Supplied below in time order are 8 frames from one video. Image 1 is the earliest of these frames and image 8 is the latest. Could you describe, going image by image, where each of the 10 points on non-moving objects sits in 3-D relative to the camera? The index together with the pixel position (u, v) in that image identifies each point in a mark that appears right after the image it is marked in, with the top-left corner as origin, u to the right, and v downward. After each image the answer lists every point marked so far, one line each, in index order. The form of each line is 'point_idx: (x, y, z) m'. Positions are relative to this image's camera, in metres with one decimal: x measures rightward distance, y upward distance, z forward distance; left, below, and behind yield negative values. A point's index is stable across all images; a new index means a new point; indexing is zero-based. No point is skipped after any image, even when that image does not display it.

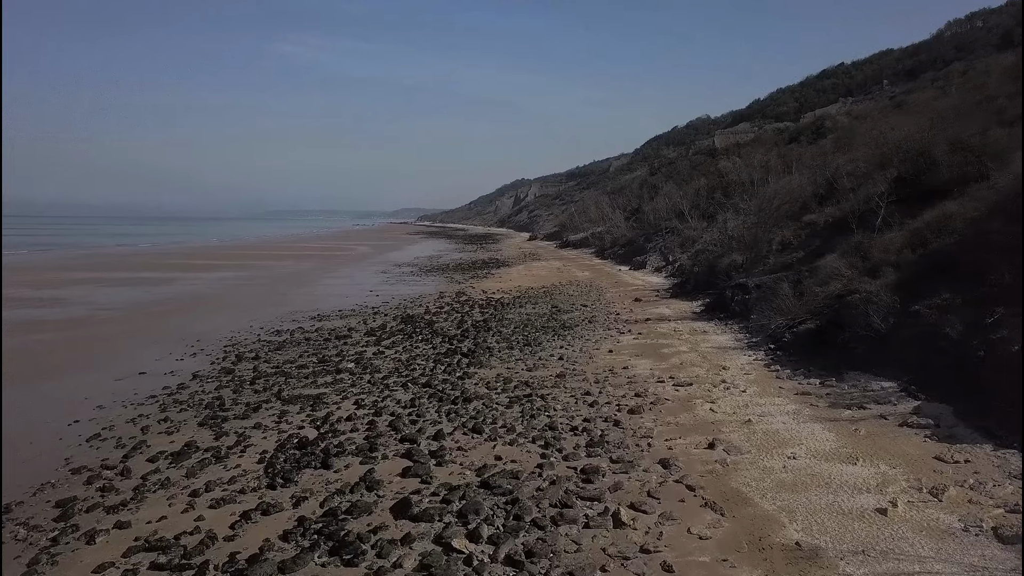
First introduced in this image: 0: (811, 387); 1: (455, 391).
0: (+3.2, -1.1, +8.4) m
1: (-0.7, -1.2, +9.2) m
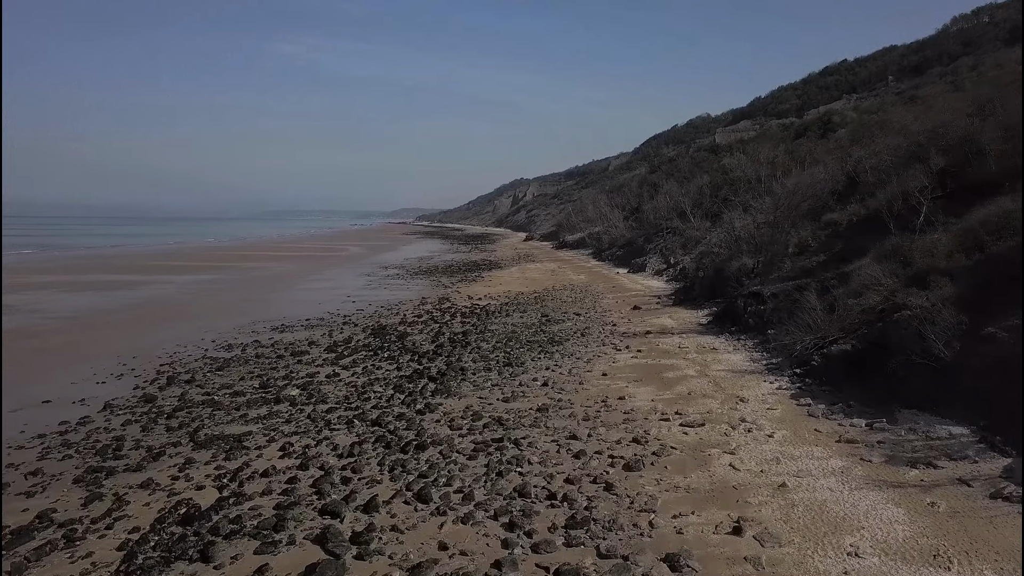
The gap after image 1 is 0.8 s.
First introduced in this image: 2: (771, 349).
0: (+2.9, -1.2, +6.6) m
1: (-1.0, -1.4, +7.4) m
2: (+3.4, -0.8, +10.0) m
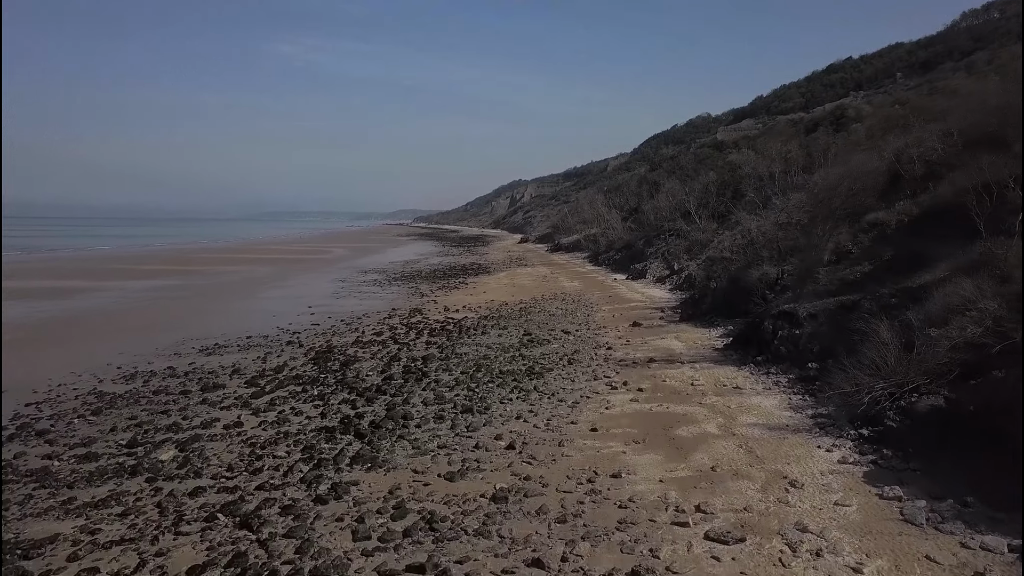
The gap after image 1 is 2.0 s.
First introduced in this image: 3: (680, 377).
0: (+2.5, -1.4, +4.0) m
1: (-1.4, -1.6, +4.8) m
2: (+3.0, -1.0, +7.5) m
3: (+2.0, -1.1, +9.3) m
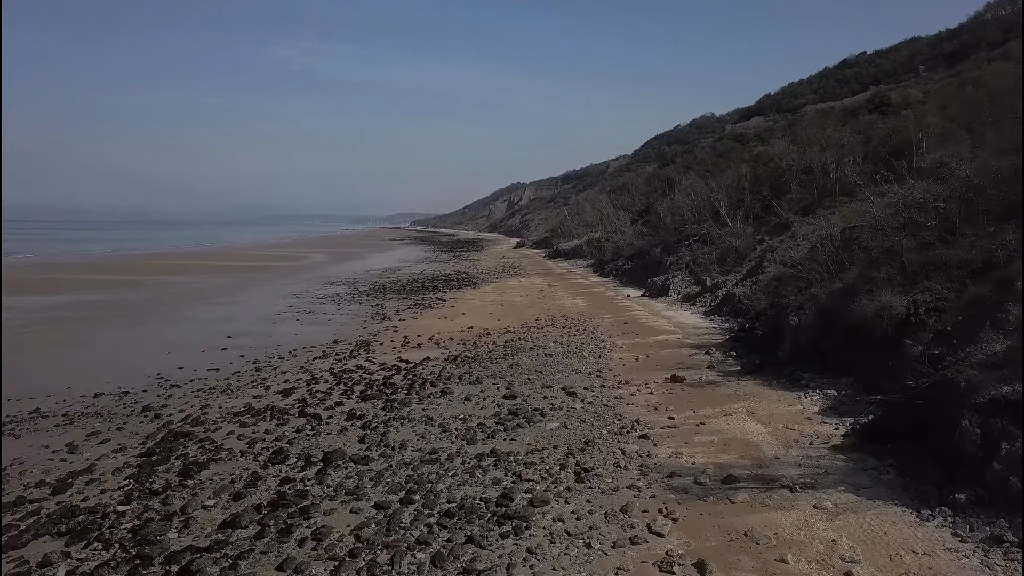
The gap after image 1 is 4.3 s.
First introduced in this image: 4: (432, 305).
0: (+2.2, -1.8, -0.7) m
1: (-1.7, -2.0, +0.1) m
2: (+2.7, -1.4, +2.7) m
3: (+1.7, -1.5, +4.5) m
4: (-2.0, -0.4, +19.6) m
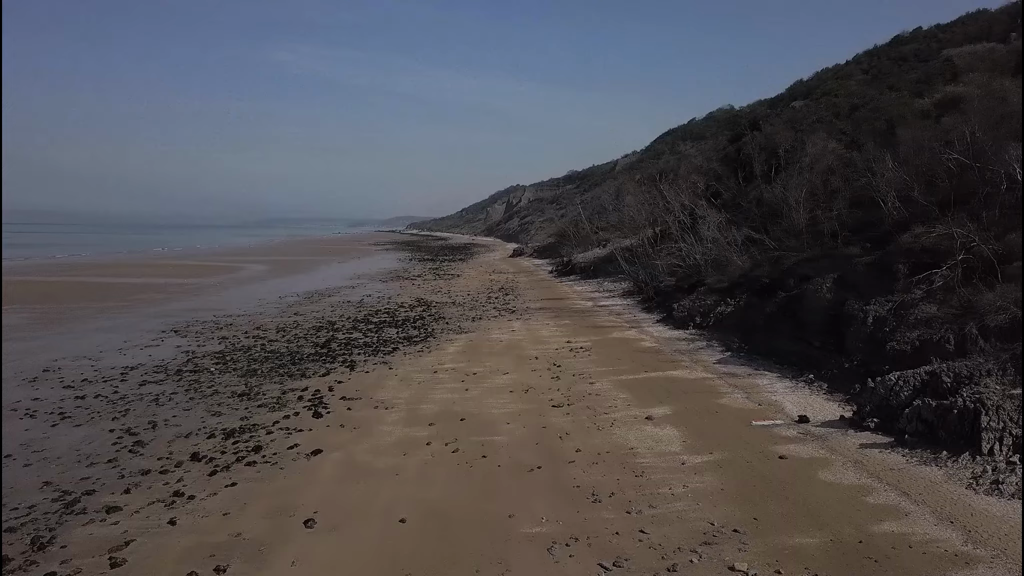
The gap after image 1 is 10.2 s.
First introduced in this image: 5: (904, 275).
0: (+2.0, -2.8, -13.5) m
1: (-1.9, -2.9, -12.7) m
2: (+2.4, -2.4, -10.1) m
3: (+1.5, -2.5, -8.2) m
4: (-2.2, -1.5, +6.8) m
5: (+4.6, +0.3, +8.9) m
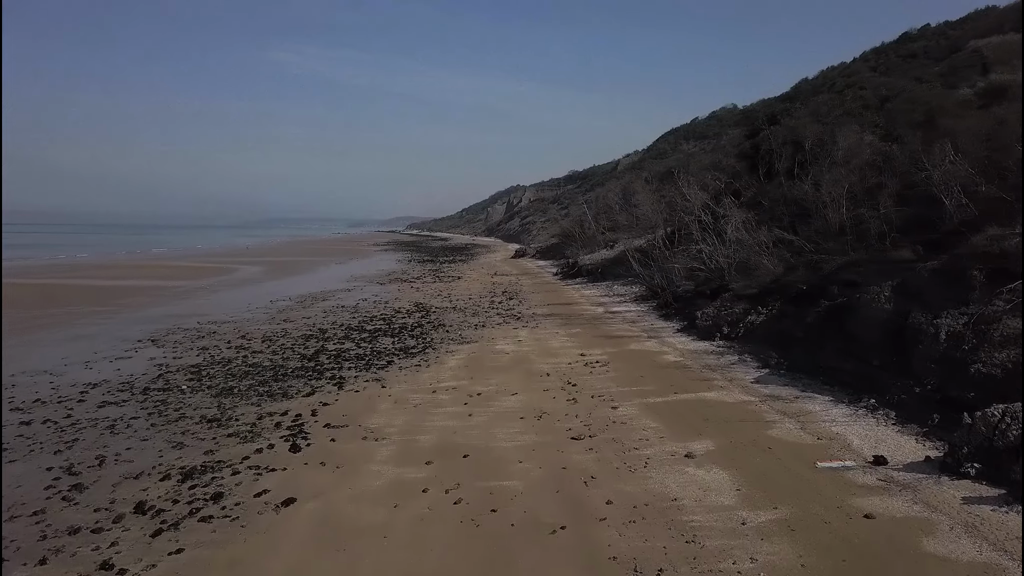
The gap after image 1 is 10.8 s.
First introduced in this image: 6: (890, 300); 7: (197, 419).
0: (+2.1, -2.9, -14.8) m
1: (-1.8, -3.0, -14.0) m
2: (+2.6, -2.5, -11.4) m
3: (+1.6, -2.5, -9.5) m
4: (-2.1, -1.6, +5.5) m
5: (+4.7, +0.2, +7.6) m
6: (+4.2, 0.0, +8.5) m
7: (-3.6, -1.5, +8.8) m
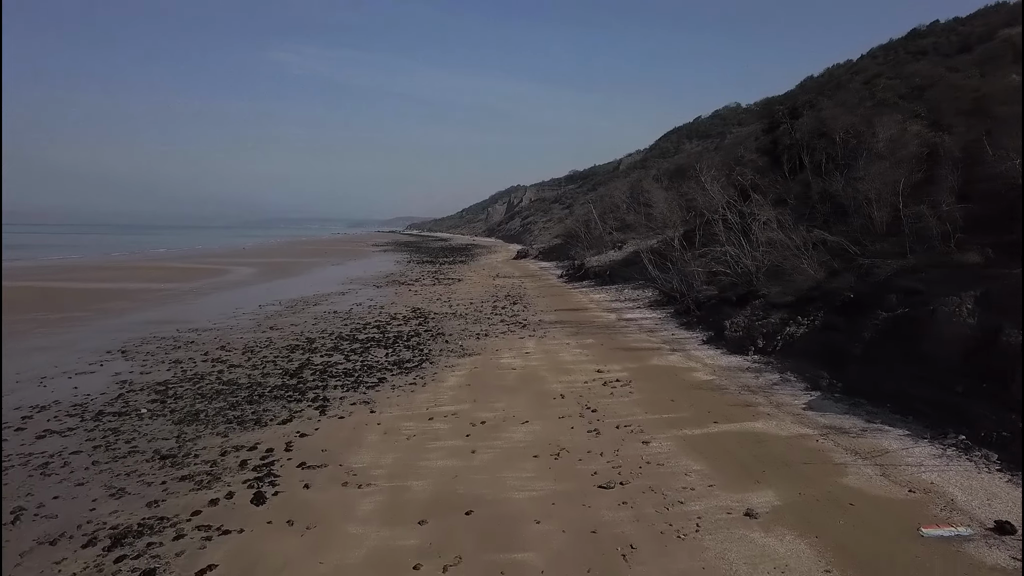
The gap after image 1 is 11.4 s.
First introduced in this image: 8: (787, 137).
0: (+2.2, -3.0, -16.2) m
1: (-1.7, -3.1, -15.4) m
2: (+2.7, -2.6, -12.8) m
3: (+1.7, -2.7, -10.9) m
4: (-2.0, -1.7, +4.1) m
5: (+4.8, +0.1, +6.2) m
6: (+4.3, -0.1, +7.2) m
7: (-3.5, -1.6, +7.4) m
8: (+7.0, +3.7, +19.3) m
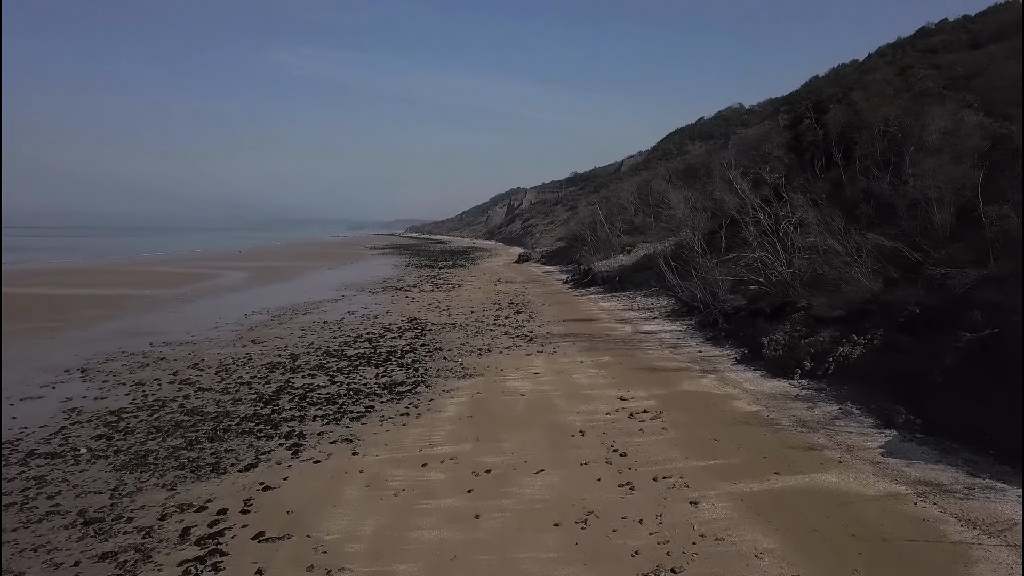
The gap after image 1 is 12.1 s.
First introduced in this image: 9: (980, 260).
0: (+2.3, -3.1, -17.7) m
1: (-1.6, -3.2, -16.9) m
2: (+2.8, -2.7, -14.3) m
3: (+1.8, -2.7, -12.4) m
4: (-1.9, -1.8, +2.6) m
5: (+4.9, 0.0, +4.7) m
6: (+4.4, -0.3, +5.7) m
7: (-3.4, -1.7, +5.9) m
8: (+7.1, +3.5, +17.8) m
9: (+5.3, +0.5, +8.7) m
